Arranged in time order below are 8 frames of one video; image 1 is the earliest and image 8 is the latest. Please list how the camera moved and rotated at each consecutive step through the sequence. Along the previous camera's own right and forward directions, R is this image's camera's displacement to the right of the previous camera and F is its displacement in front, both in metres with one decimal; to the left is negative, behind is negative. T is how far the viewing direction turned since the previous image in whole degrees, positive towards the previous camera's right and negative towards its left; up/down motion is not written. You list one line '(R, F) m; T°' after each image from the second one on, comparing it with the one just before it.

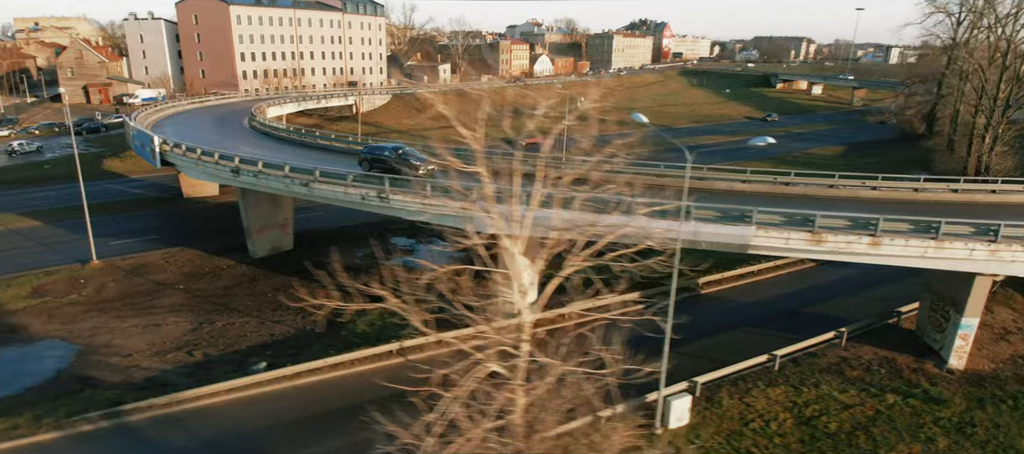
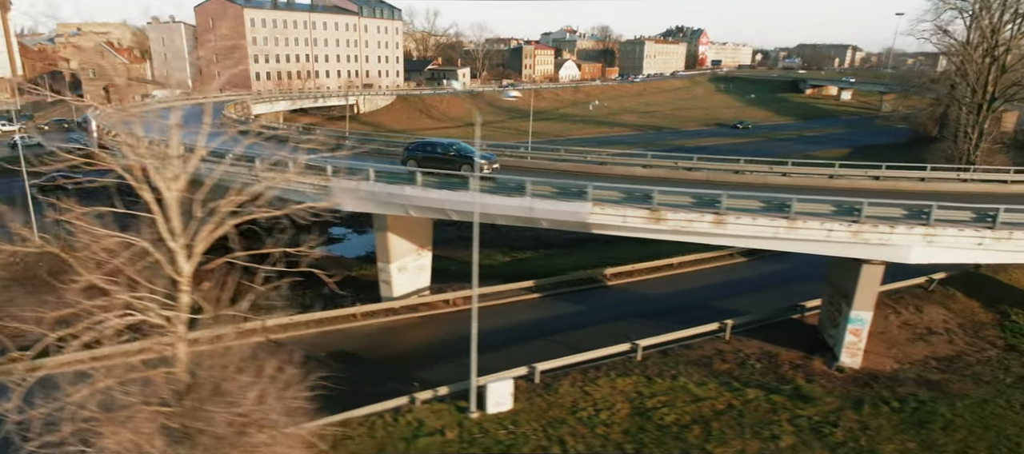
(+5.9, +1.0) m; -5°
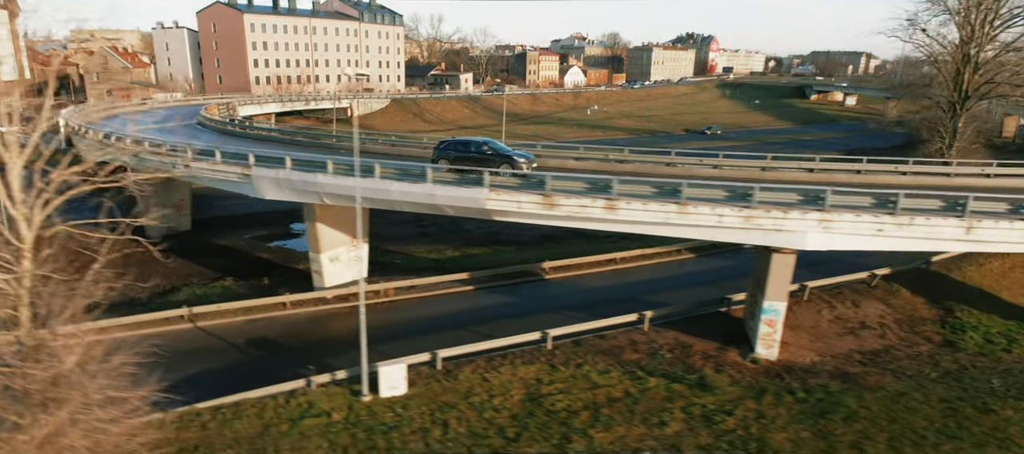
(+3.2, 0.0) m; -2°
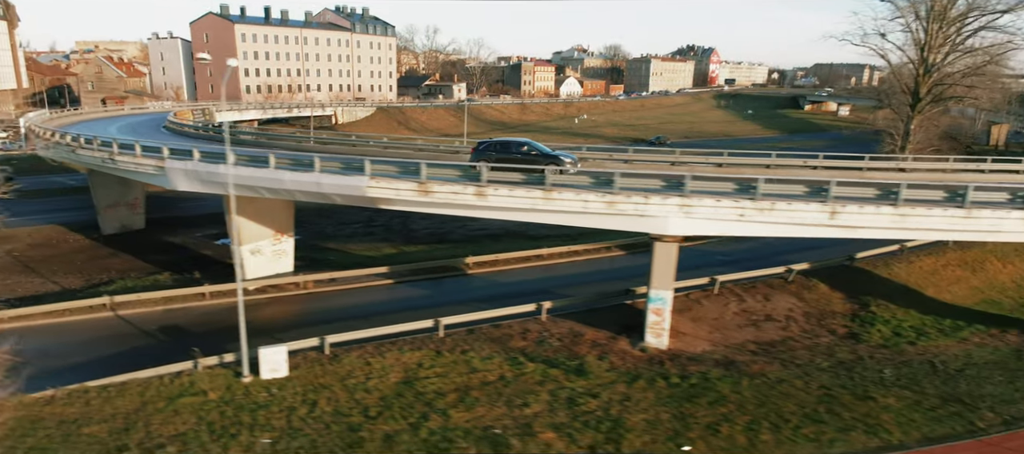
(+3.6, -0.3) m; -1°
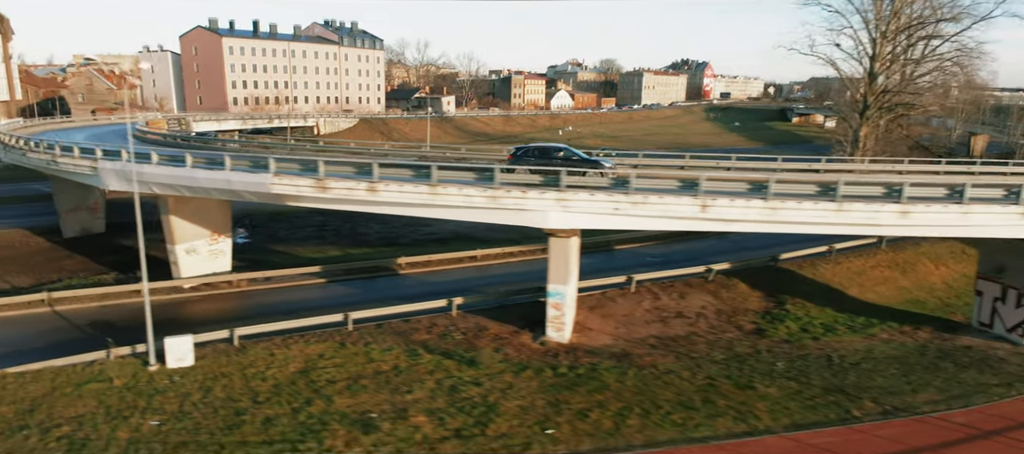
(+3.0, -0.6) m; -1°
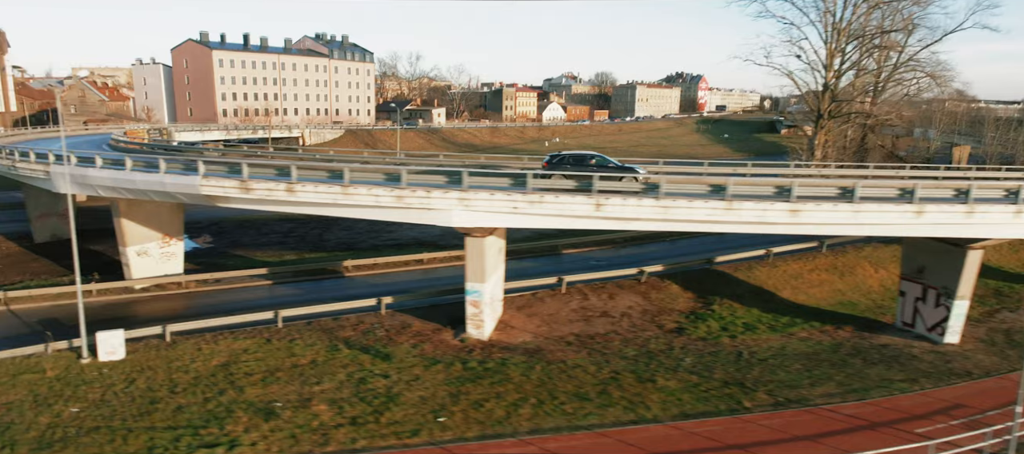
(+2.6, -0.7) m; 0°
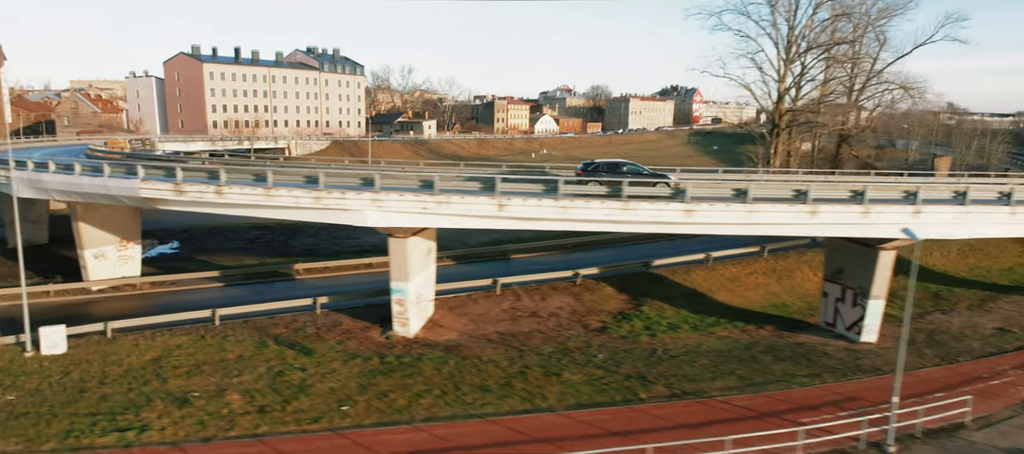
(+2.6, -0.9) m; 0°
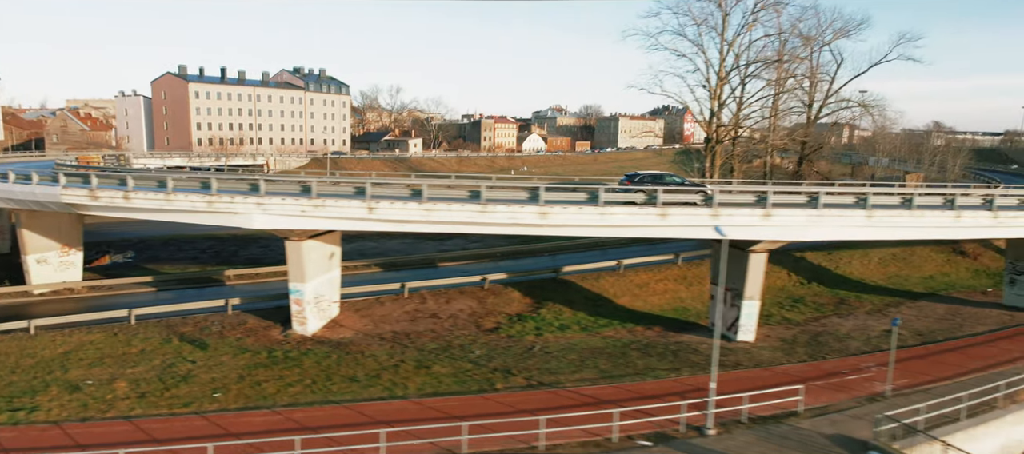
(+4.0, -1.4) m; -1°
